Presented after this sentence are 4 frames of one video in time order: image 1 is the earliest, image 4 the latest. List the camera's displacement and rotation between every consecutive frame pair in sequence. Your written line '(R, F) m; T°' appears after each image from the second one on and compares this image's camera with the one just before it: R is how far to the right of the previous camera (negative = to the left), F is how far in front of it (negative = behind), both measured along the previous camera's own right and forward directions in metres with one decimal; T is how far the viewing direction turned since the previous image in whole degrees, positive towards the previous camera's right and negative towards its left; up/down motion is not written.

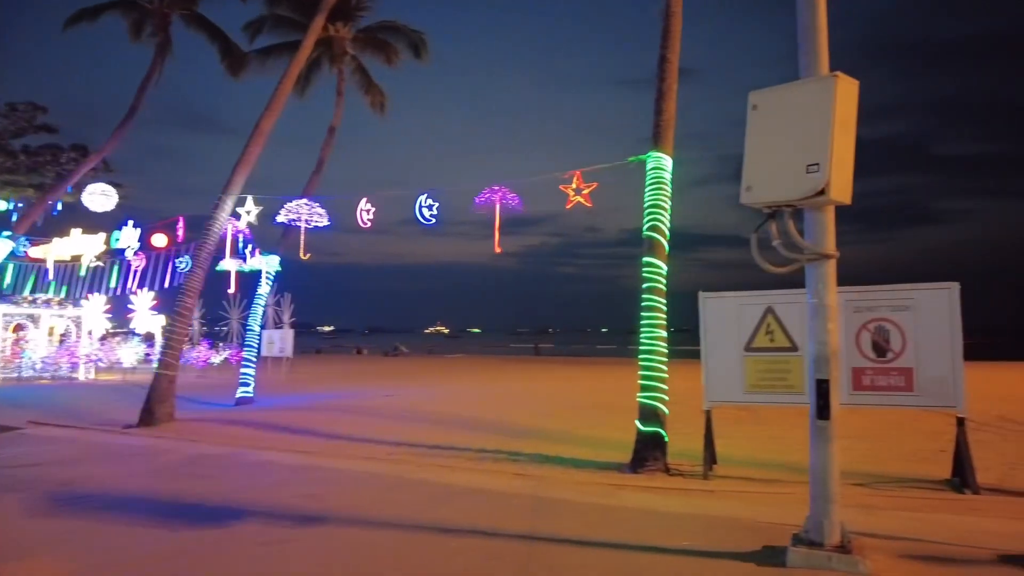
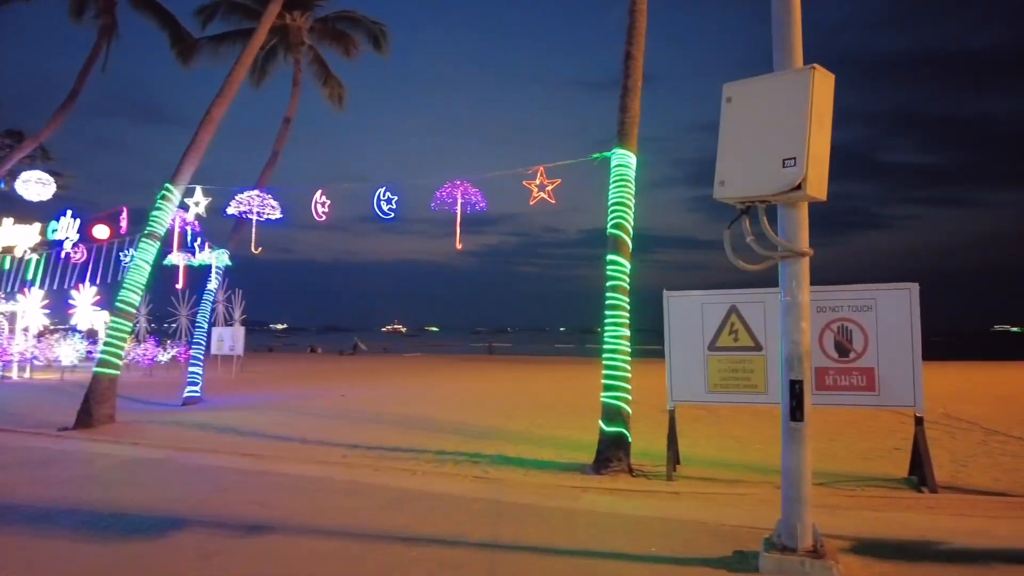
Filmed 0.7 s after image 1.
(0.0, +0.3) m; +4°
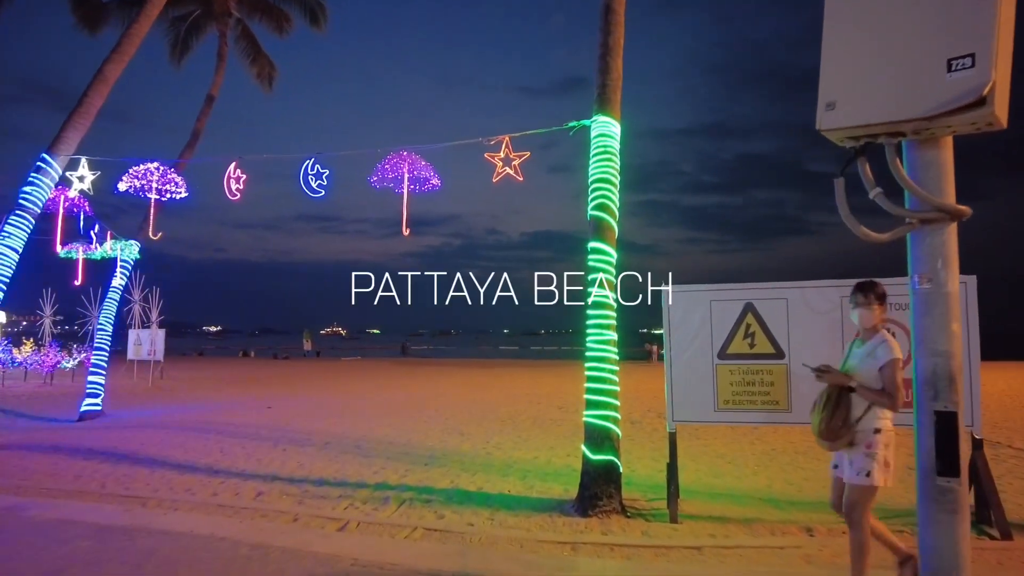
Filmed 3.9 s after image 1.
(-0.2, +1.9) m; +5°
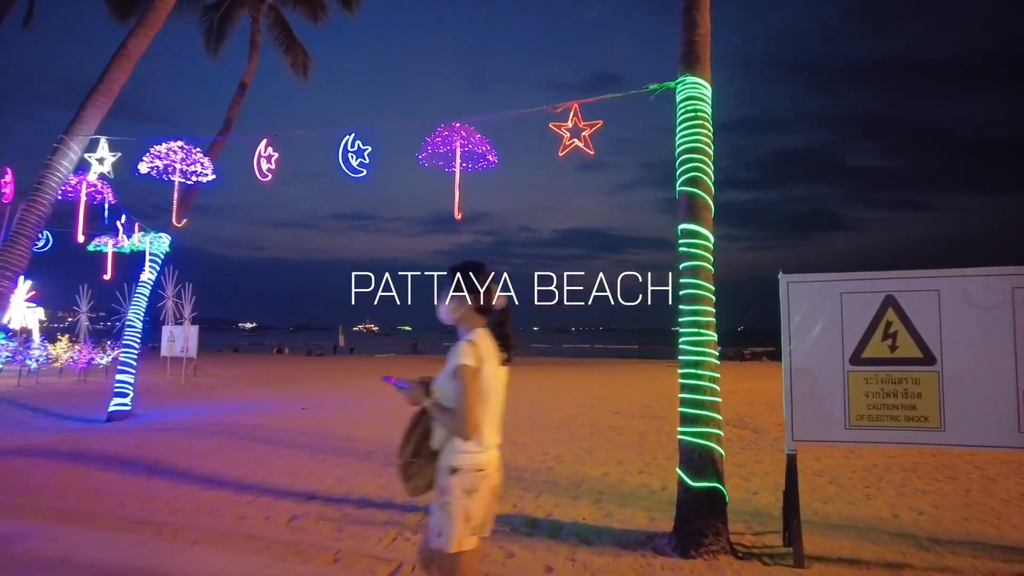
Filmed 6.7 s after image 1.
(-0.5, +1.2) m; -3°
